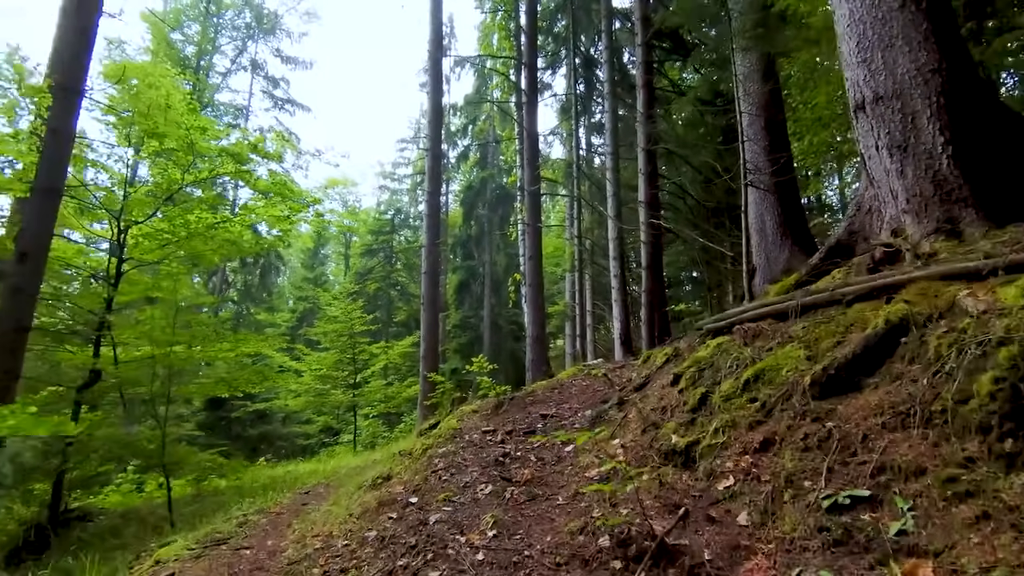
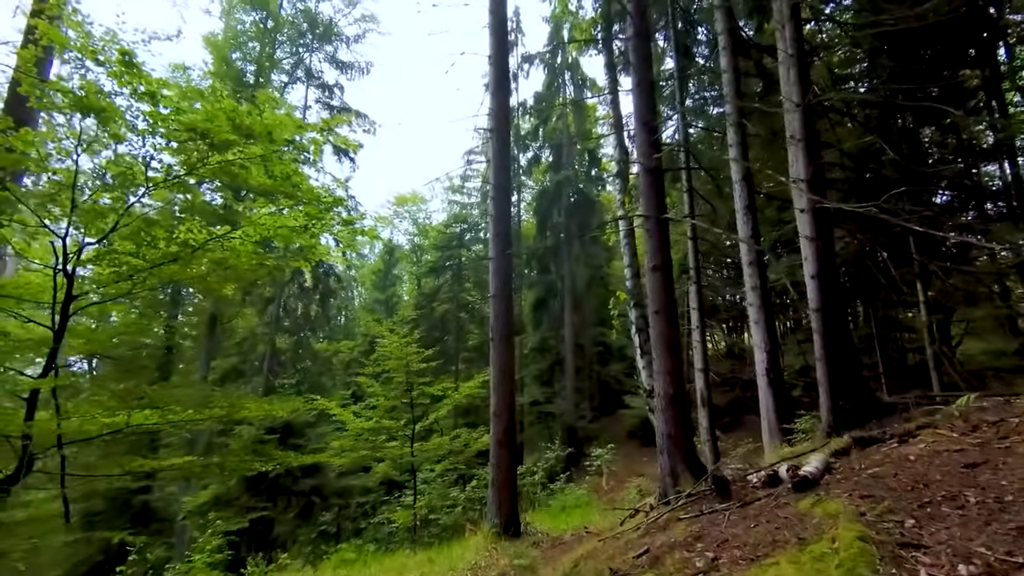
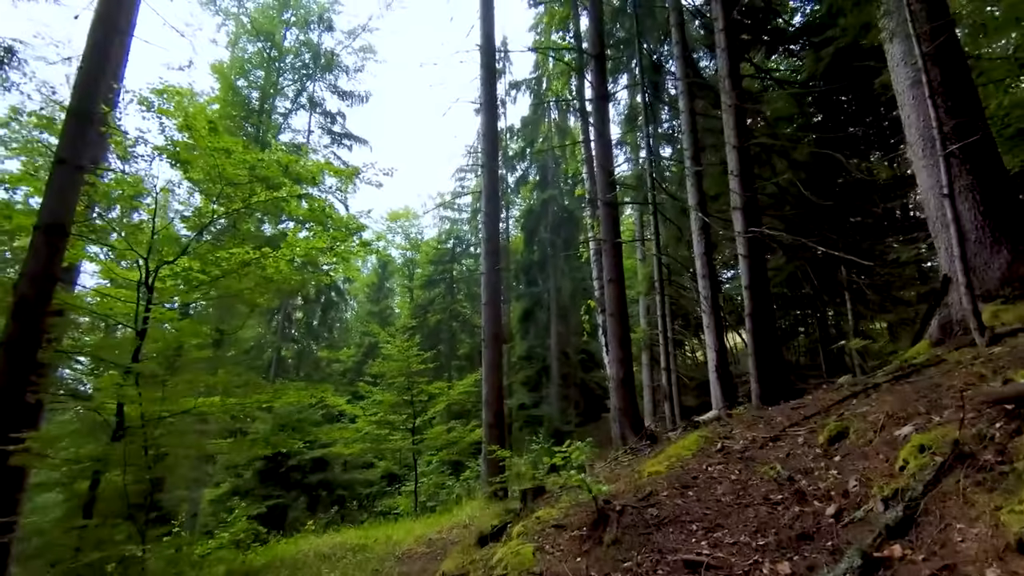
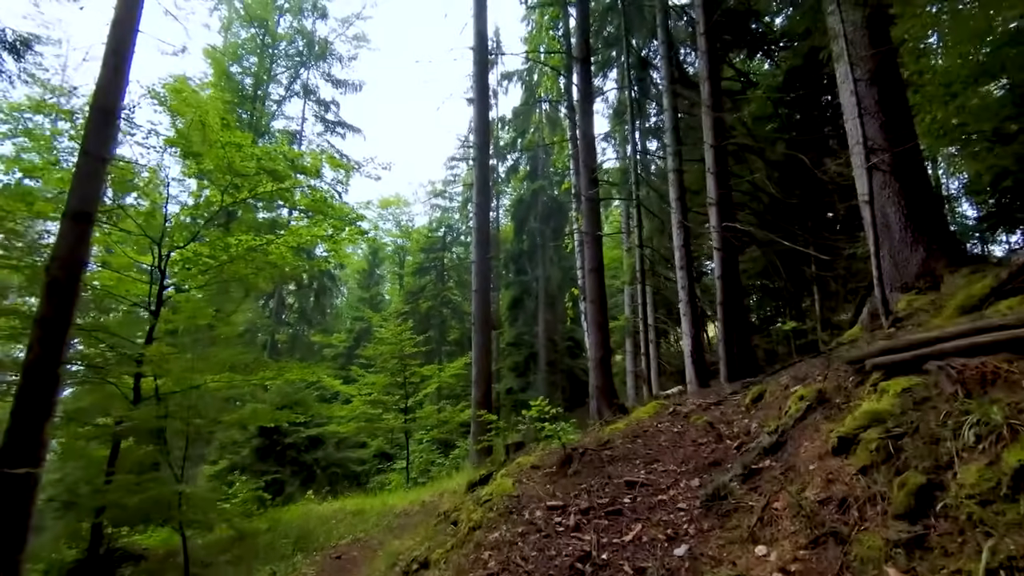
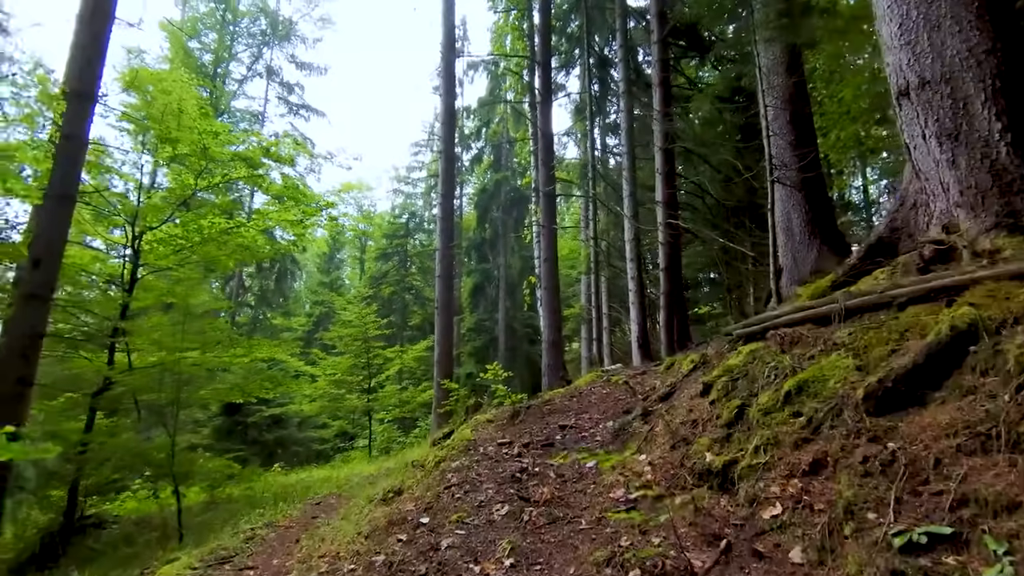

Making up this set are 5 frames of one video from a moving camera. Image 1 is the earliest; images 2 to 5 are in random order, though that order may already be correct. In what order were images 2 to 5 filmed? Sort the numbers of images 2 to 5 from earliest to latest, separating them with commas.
5, 4, 3, 2
